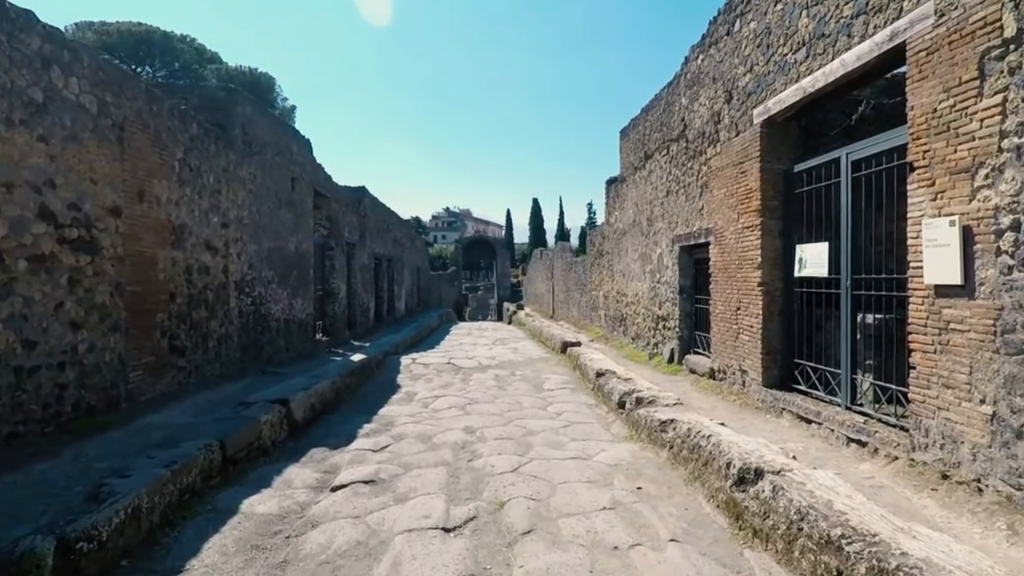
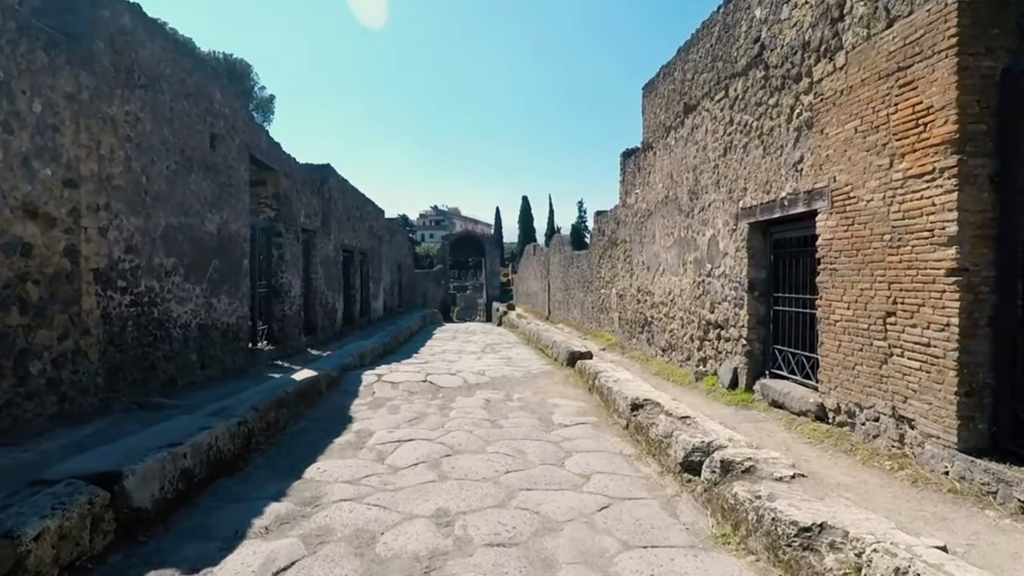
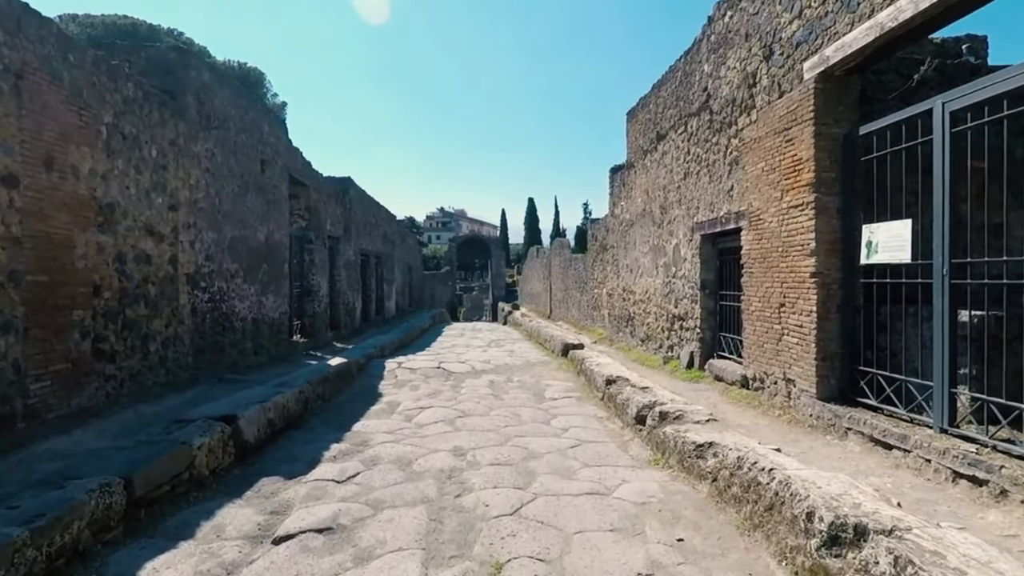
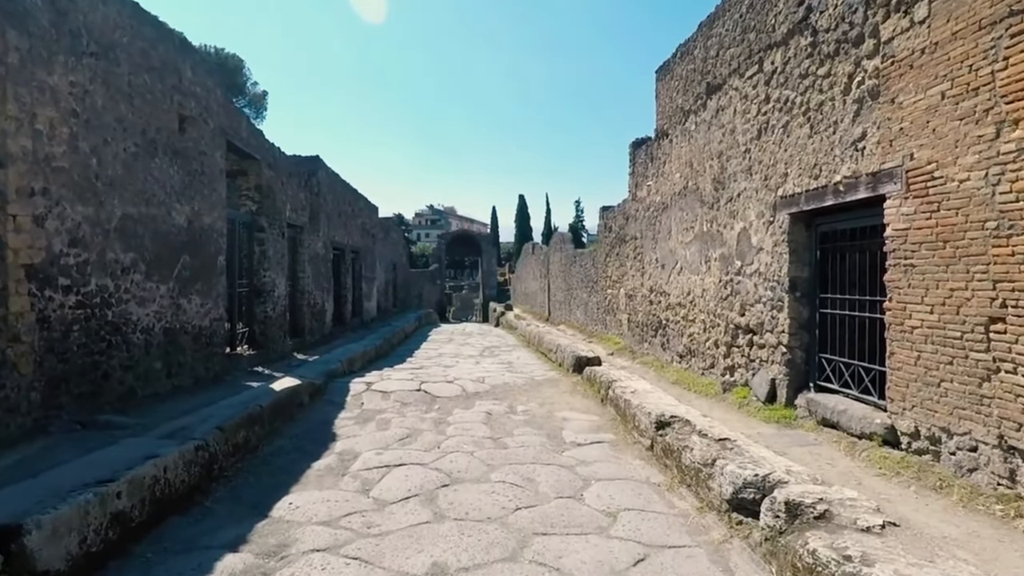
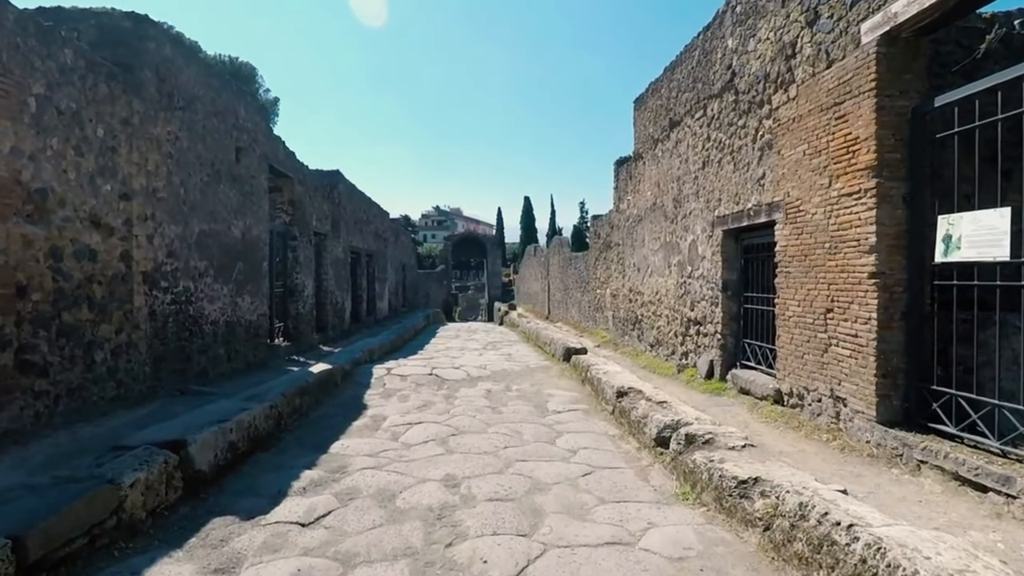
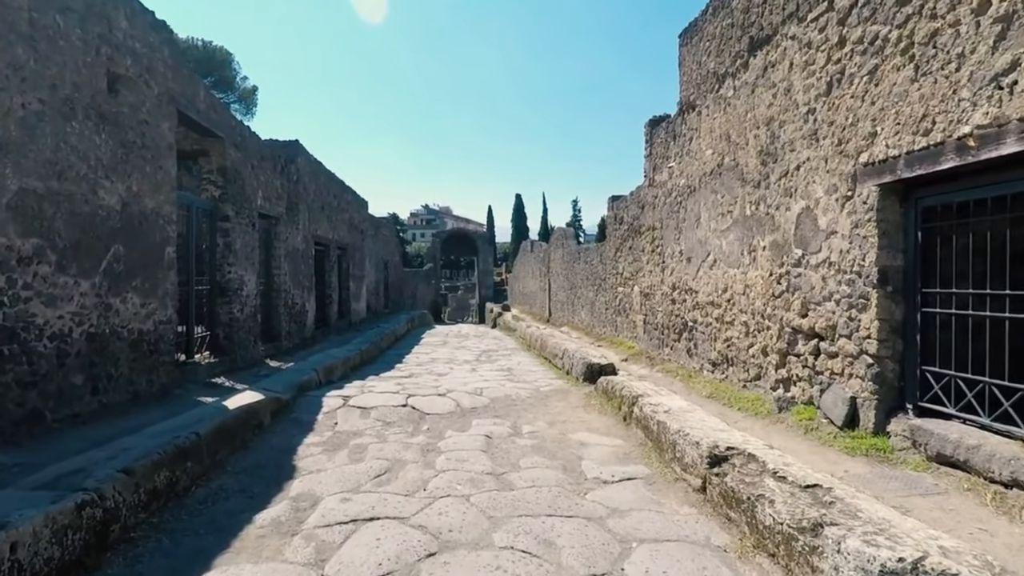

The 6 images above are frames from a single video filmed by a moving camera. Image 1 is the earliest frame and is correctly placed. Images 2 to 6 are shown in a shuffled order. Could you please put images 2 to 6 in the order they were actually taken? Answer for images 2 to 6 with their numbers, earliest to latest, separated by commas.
3, 5, 2, 4, 6
